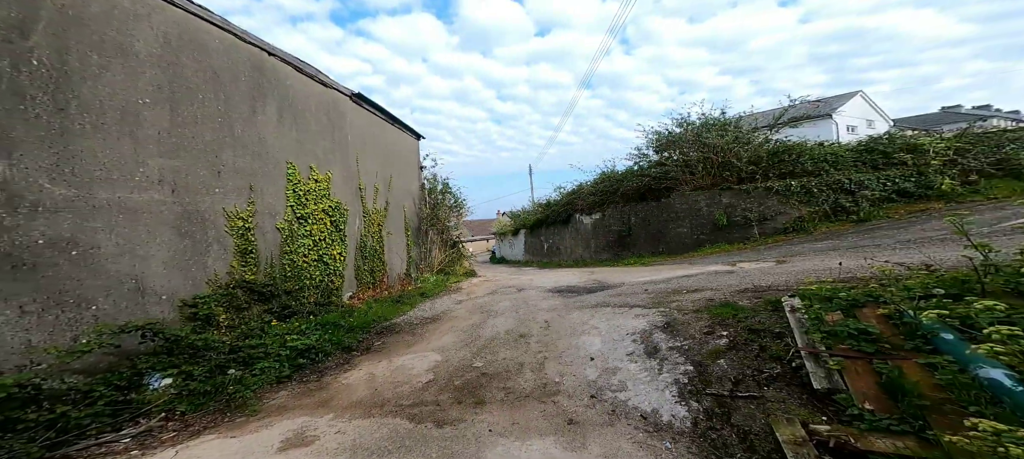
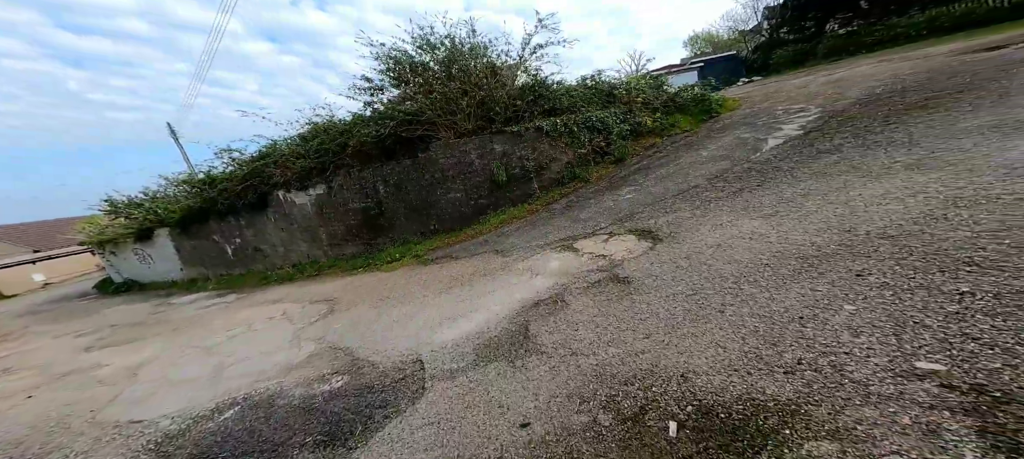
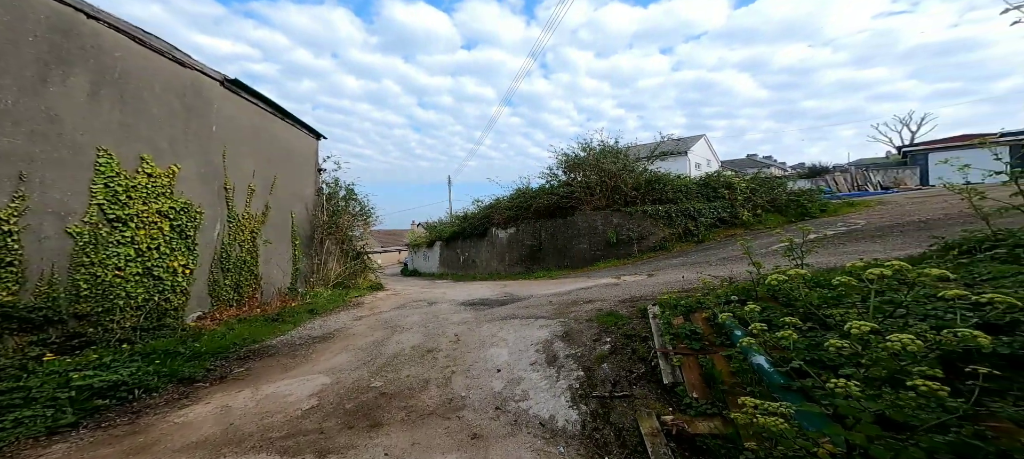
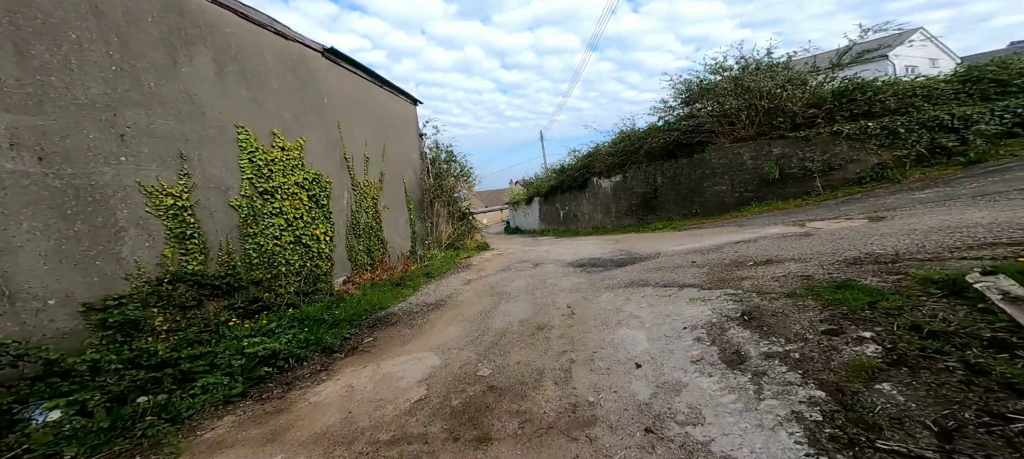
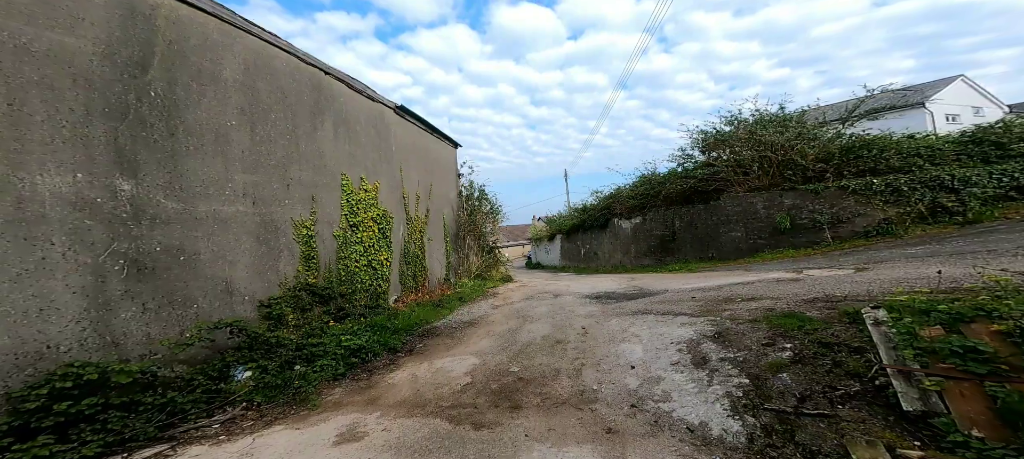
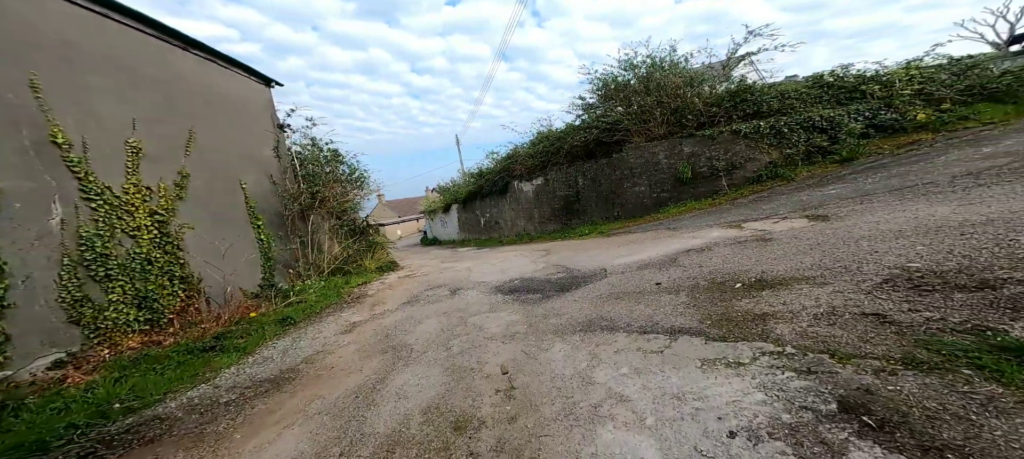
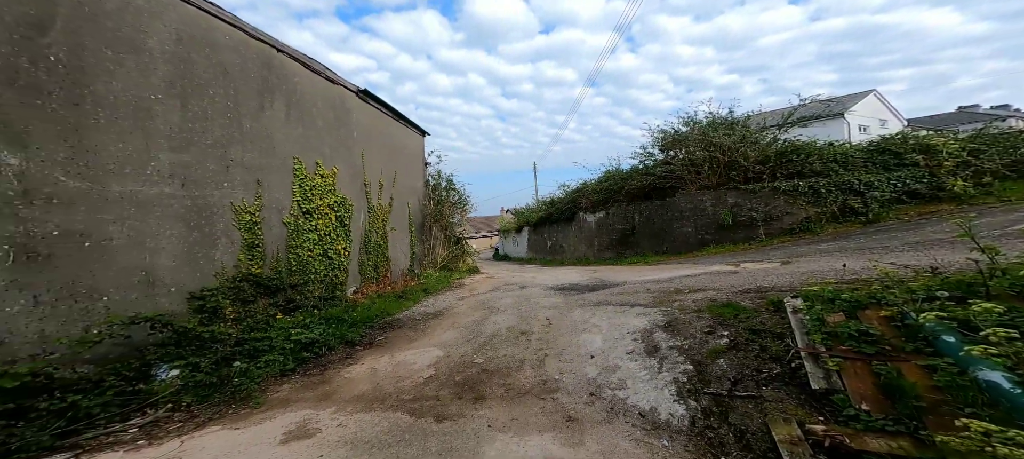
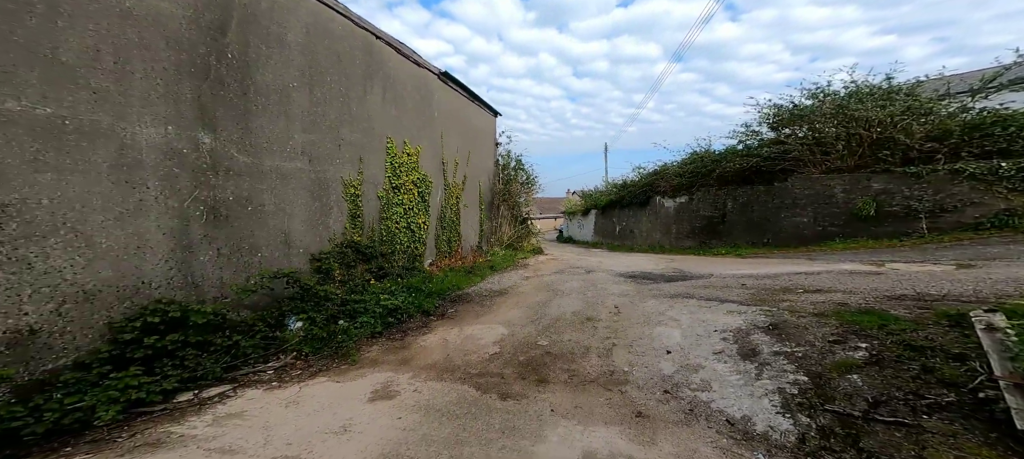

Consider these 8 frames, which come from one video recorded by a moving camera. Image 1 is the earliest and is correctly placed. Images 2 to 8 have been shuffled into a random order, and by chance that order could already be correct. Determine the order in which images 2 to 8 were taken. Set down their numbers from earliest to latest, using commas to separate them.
5, 3, 7, 8, 4, 6, 2
